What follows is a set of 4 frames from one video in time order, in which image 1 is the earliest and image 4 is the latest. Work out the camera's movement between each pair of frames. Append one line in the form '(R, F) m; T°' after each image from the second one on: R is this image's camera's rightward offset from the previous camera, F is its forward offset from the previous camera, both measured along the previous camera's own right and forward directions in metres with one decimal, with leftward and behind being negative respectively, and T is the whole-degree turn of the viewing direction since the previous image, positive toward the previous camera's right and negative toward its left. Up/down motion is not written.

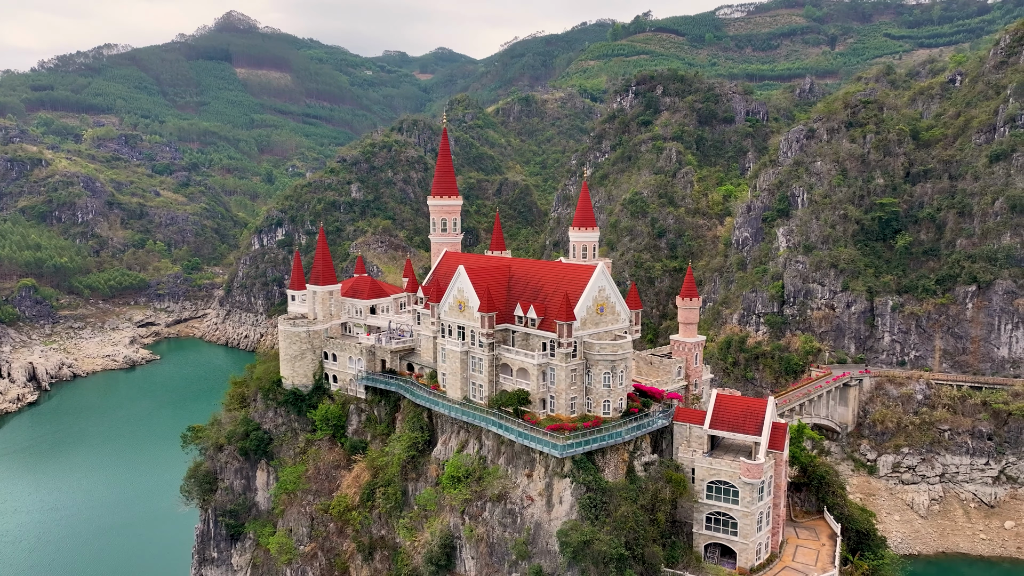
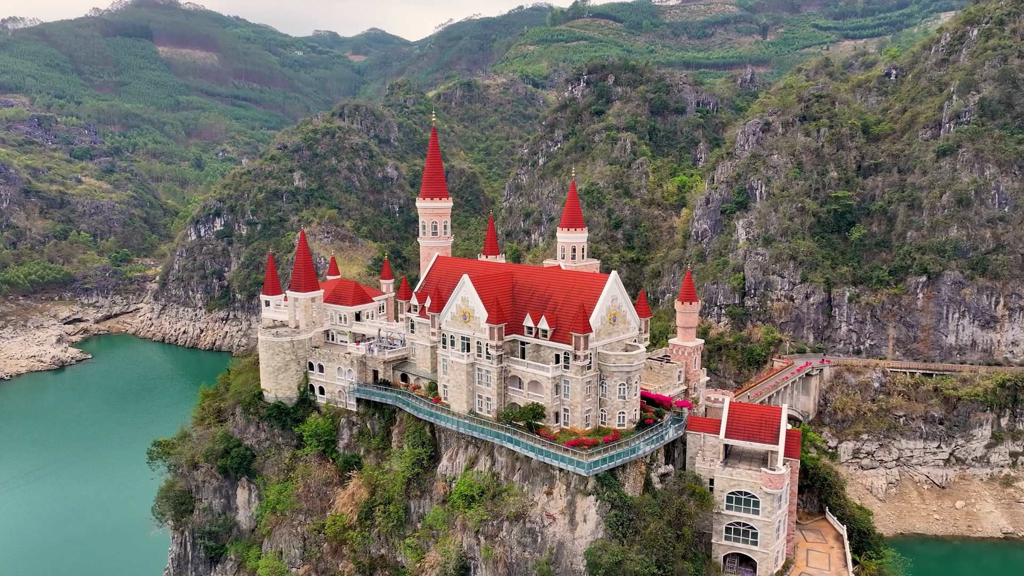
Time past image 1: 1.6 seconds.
(-2.9, +1.1) m; +5°
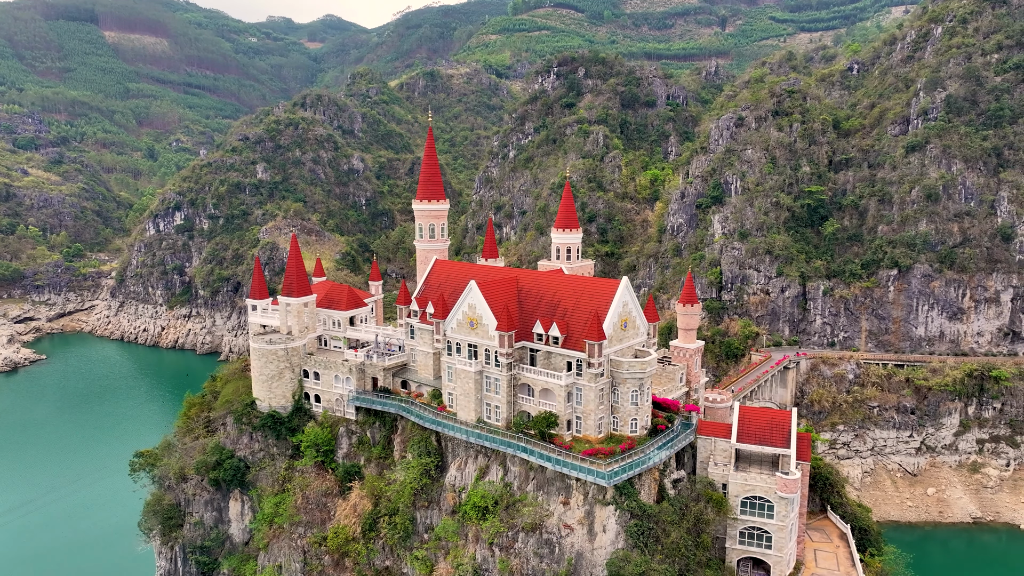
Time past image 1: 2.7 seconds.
(-1.9, +0.5) m; +3°
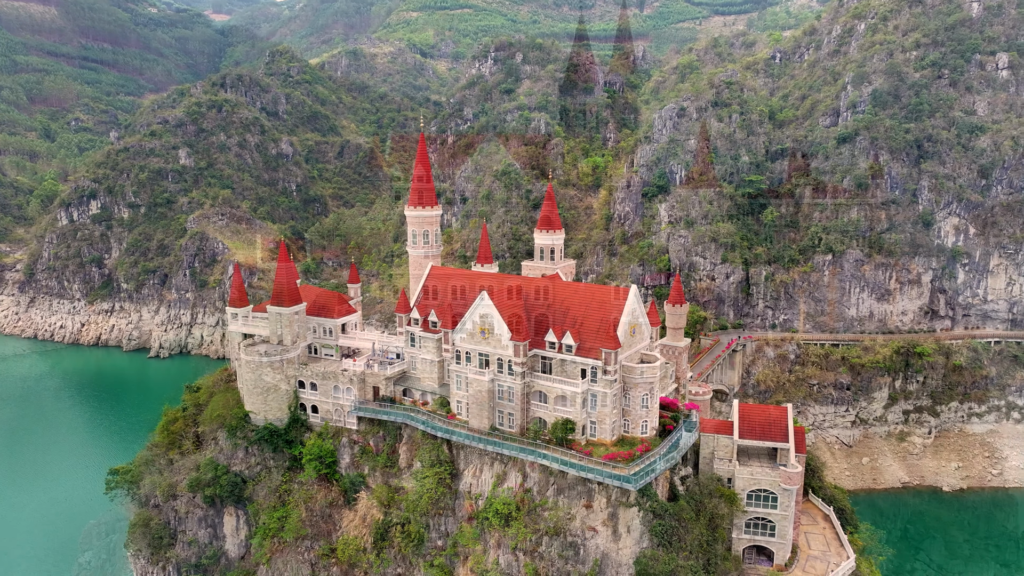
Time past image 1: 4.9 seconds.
(-3.6, -0.2) m; +7°
